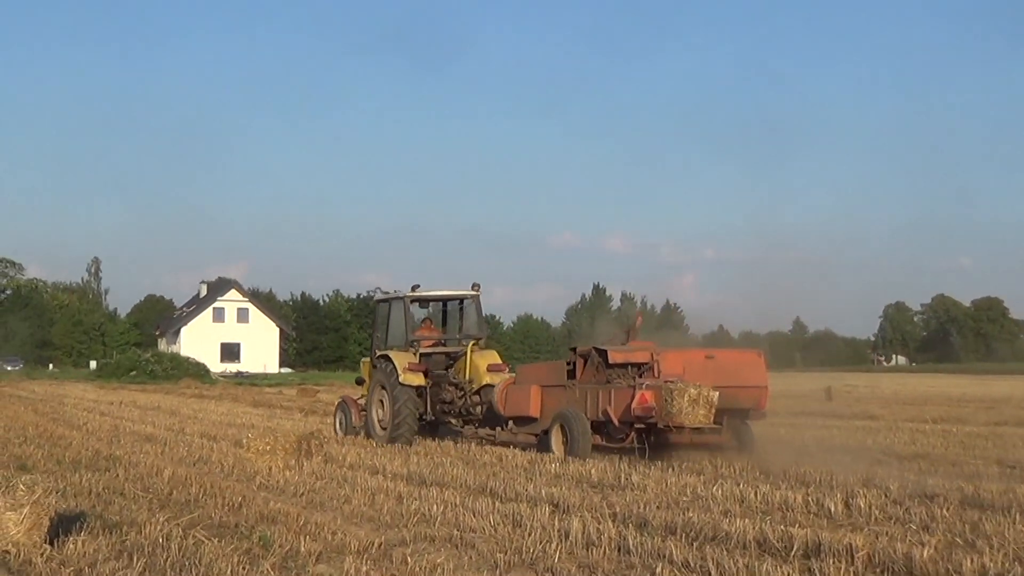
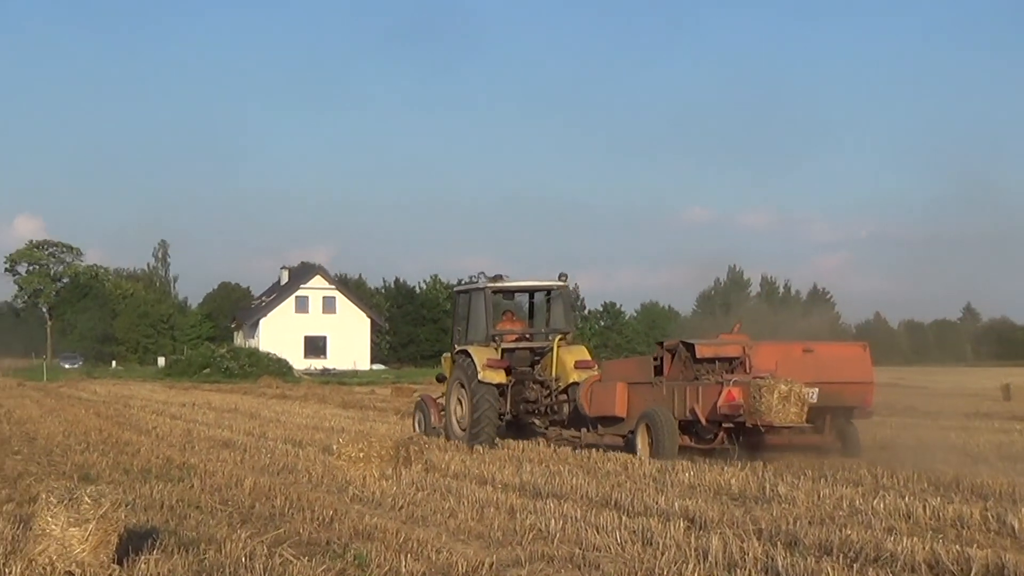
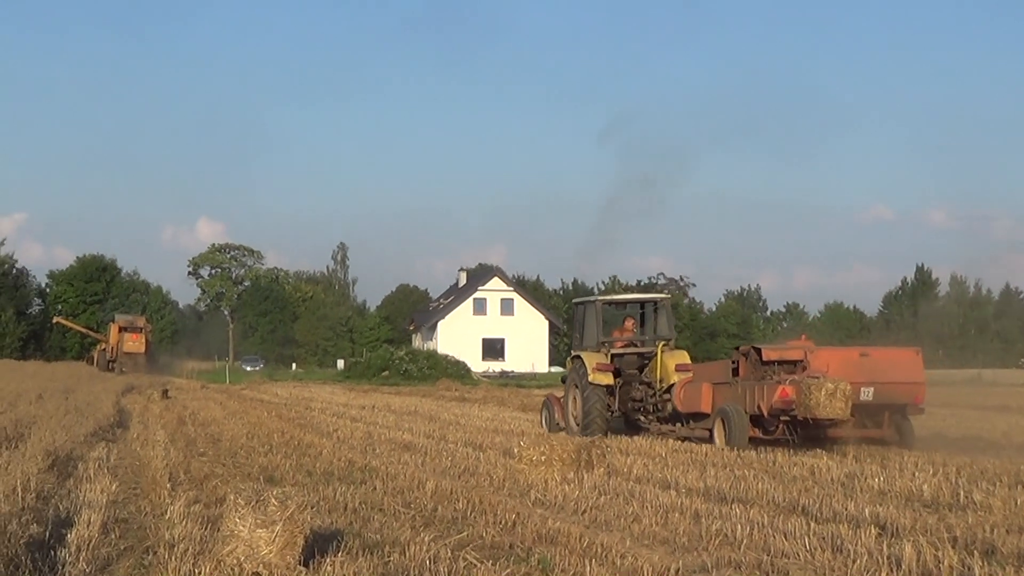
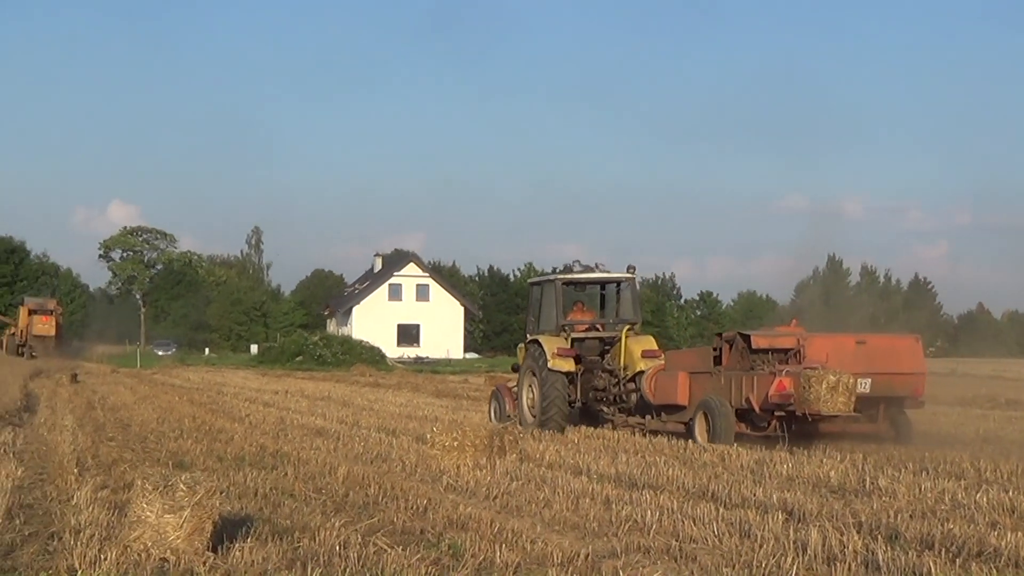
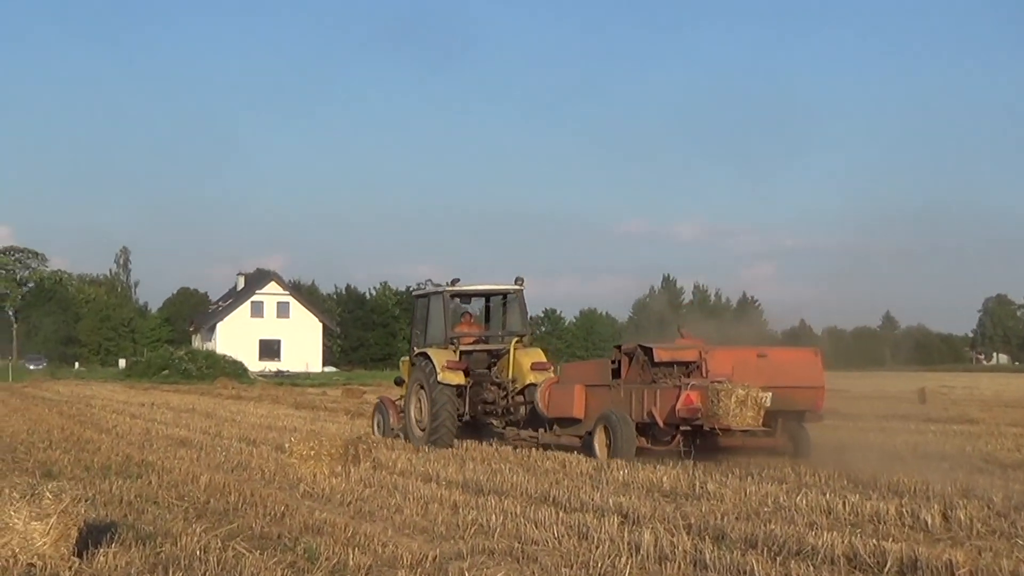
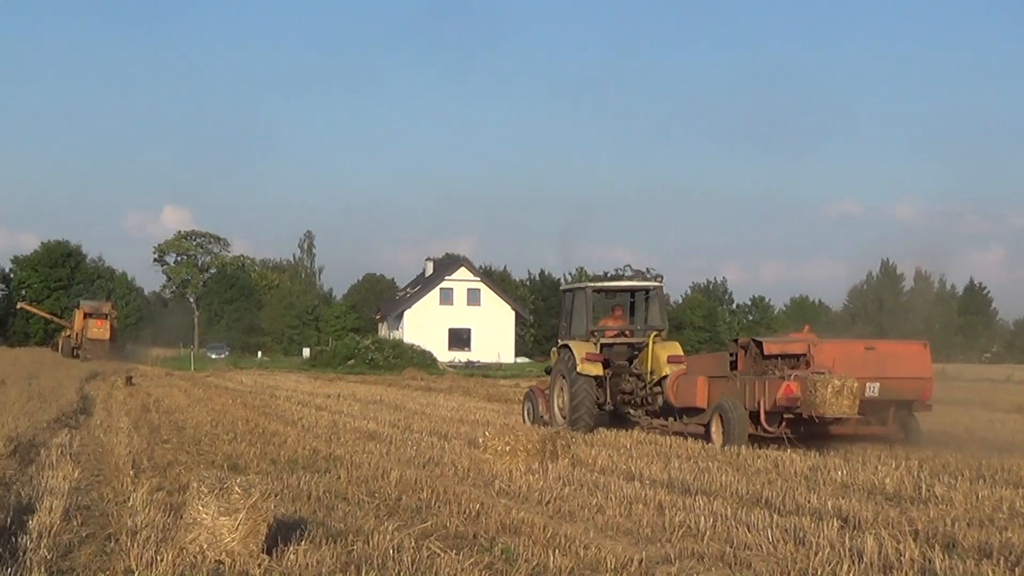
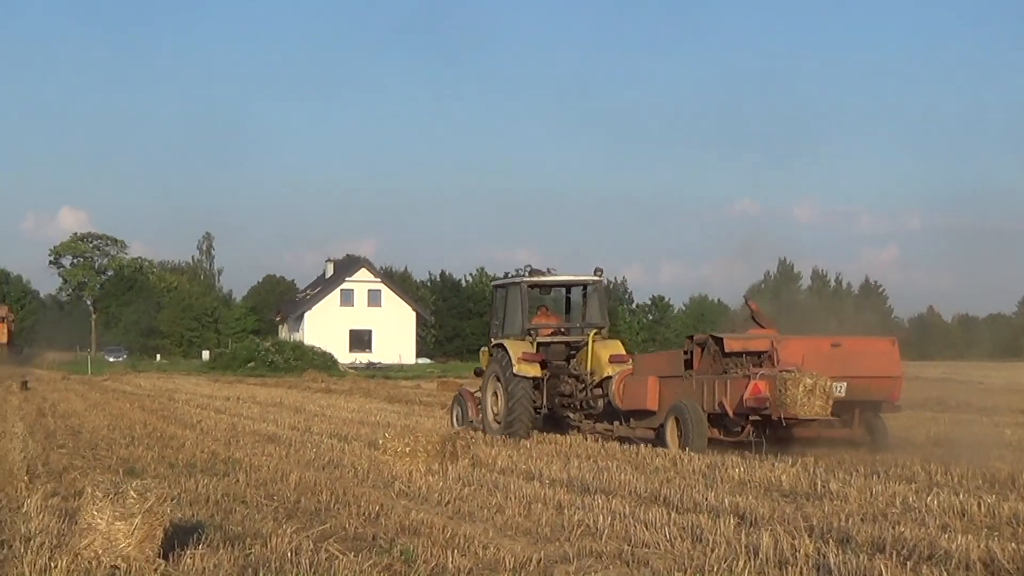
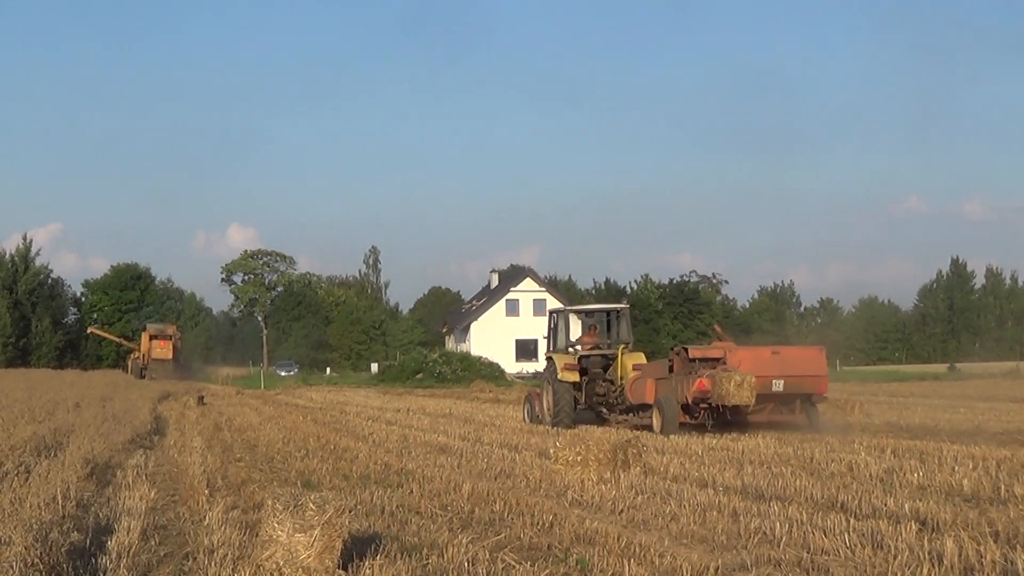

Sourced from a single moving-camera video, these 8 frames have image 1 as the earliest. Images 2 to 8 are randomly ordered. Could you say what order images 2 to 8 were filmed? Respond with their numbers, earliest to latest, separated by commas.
5, 2, 7, 4, 6, 3, 8
